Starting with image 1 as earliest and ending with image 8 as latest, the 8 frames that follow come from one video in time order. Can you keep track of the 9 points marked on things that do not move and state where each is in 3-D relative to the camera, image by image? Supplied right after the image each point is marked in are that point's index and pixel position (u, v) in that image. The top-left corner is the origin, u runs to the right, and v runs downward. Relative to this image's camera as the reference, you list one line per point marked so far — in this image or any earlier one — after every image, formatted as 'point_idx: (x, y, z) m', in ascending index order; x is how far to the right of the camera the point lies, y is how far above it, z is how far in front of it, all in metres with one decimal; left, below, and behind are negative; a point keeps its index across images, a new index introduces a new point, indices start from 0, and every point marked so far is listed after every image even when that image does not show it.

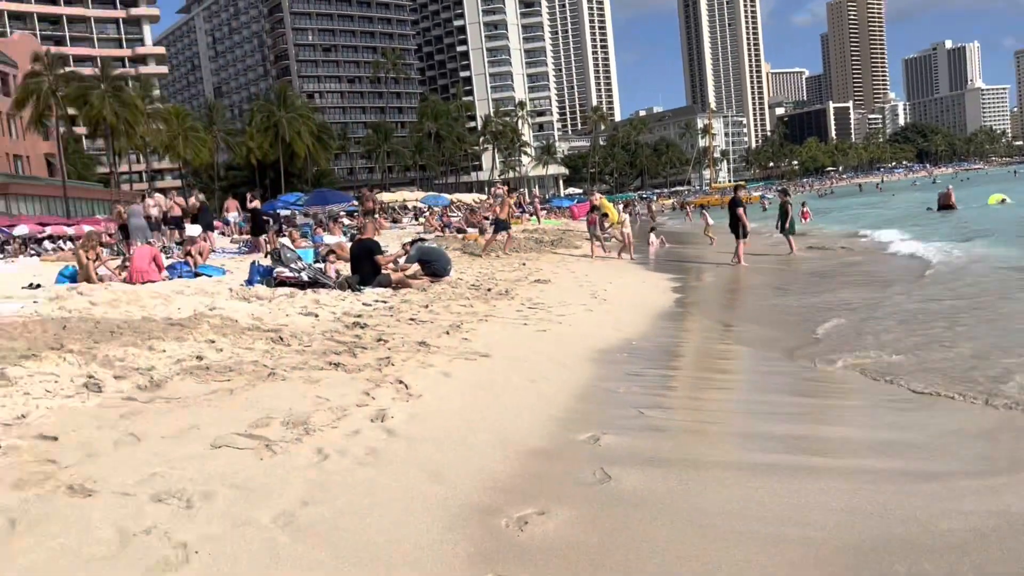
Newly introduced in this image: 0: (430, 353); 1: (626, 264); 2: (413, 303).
0: (-0.6, -0.5, +6.3) m
1: (+2.2, +0.5, +16.3) m
2: (-1.1, -0.2, +9.0) m
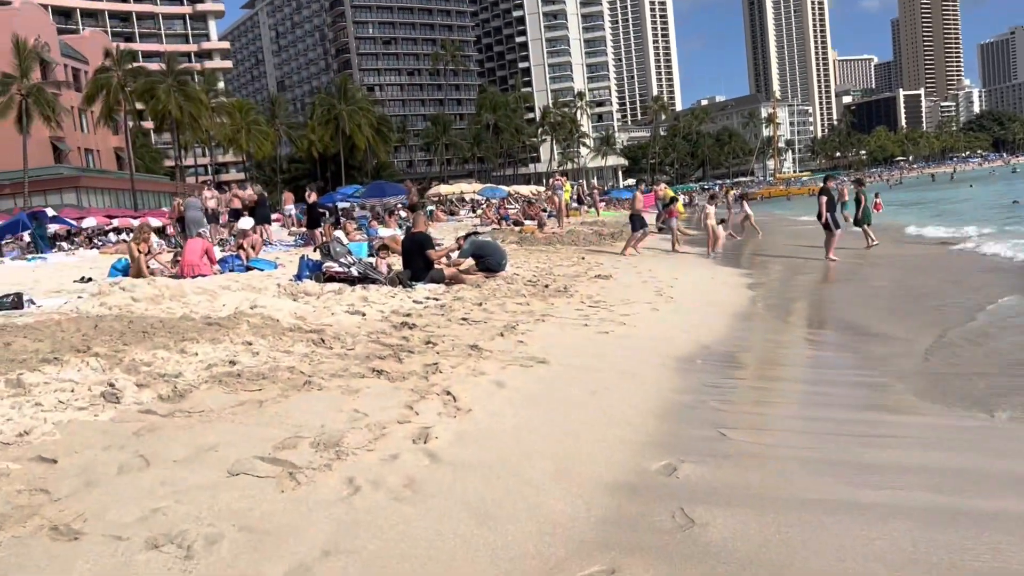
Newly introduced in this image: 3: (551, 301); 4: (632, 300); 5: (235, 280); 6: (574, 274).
0: (-0.2, -0.5, +5.7) m
1: (+3.3, +0.5, +15.6) m
2: (-0.5, -0.1, +8.5) m
3: (+0.4, -0.1, +8.8) m
4: (+1.3, -0.1, +9.2) m
5: (-3.3, +0.1, +10.0) m
6: (+0.8, +0.2, +11.5) m
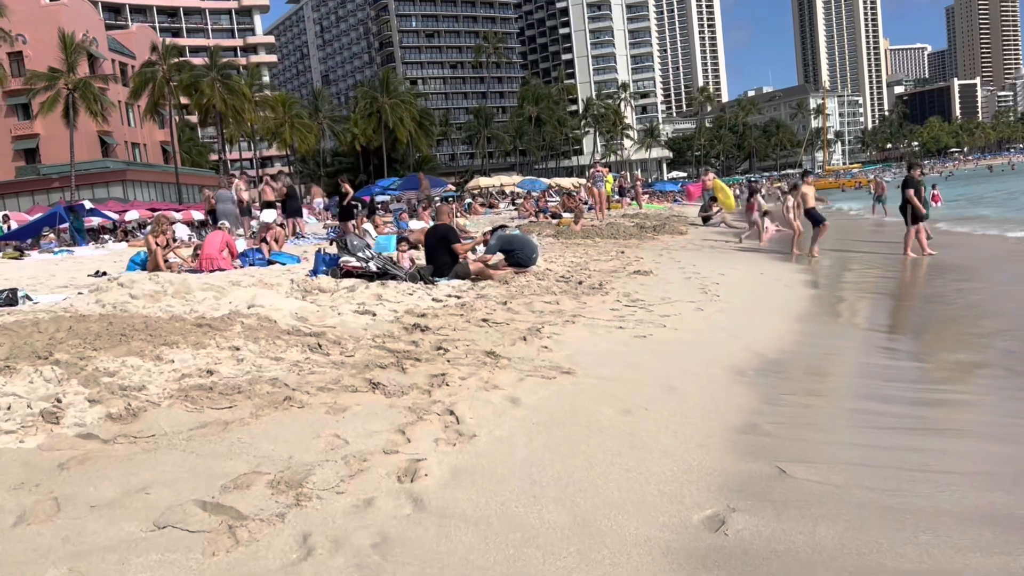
0: (-0.1, -0.5, +5.0) m
1: (+3.9, +0.6, +14.6) m
2: (-0.2, -0.1, +7.7) m
3: (+0.7, -0.1, +8.0) m
4: (+1.6, -0.1, +8.4) m
5: (-2.9, +0.1, +9.4) m
6: (+1.3, +0.2, +10.7) m
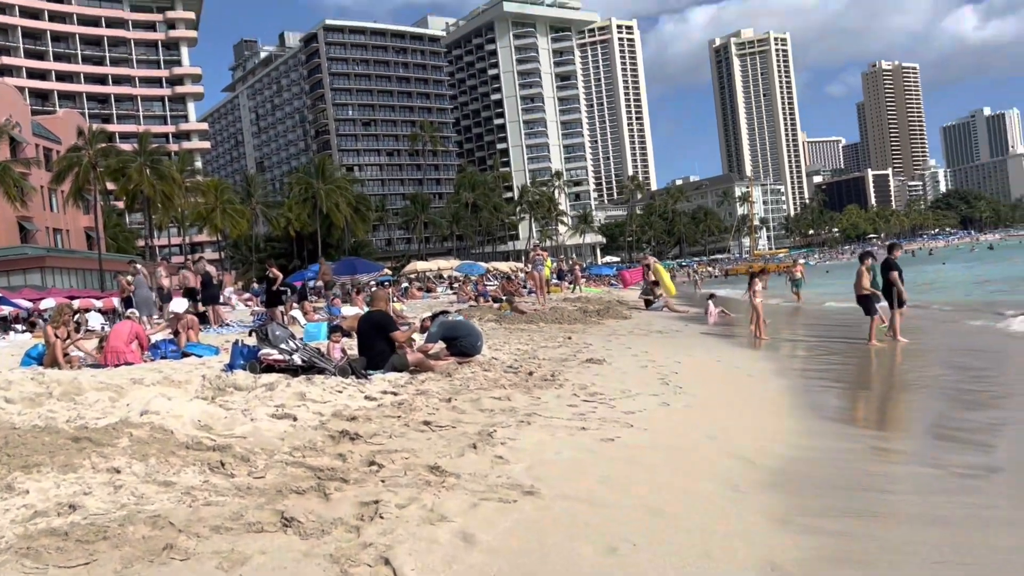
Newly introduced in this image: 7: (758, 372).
0: (-0.3, -1.0, +4.0) m
1: (+2.9, -0.8, +14.0) m
2: (-0.7, -0.9, +6.8) m
3: (+0.2, -0.9, +7.1) m
4: (+1.1, -0.9, +7.6) m
5: (-3.5, -0.8, +8.3) m
6: (+0.6, -0.8, +9.9) m
7: (+2.7, -0.9, +9.4) m
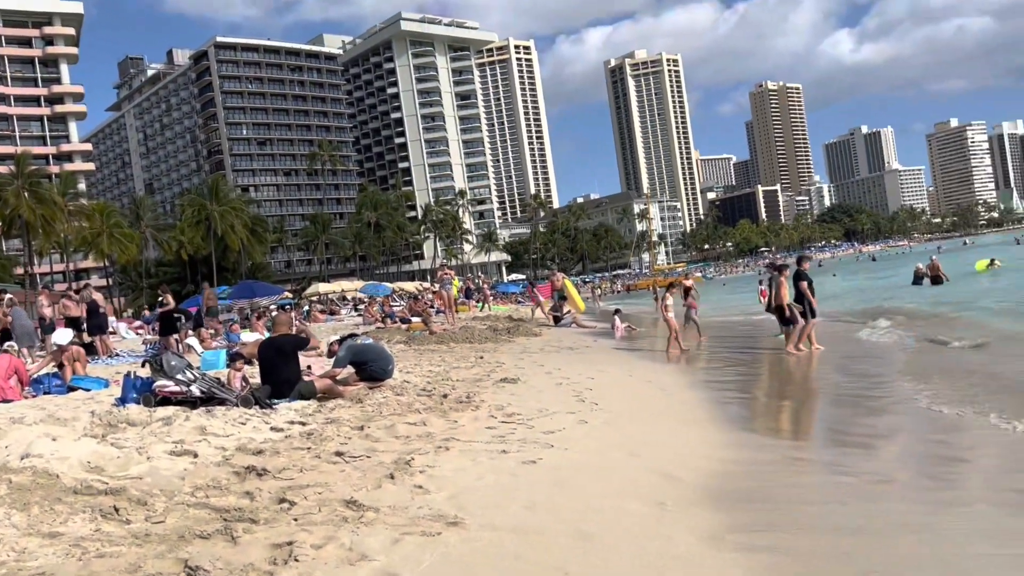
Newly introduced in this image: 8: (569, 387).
0: (-0.7, -1.1, +3.8) m
1: (+1.5, -1.1, +14.1) m
2: (-1.3, -1.0, +6.5) m
3: (-0.5, -1.1, +6.9) m
4: (+0.3, -1.1, +7.5) m
5: (-4.3, -1.1, +7.7) m
6: (-0.4, -1.1, +9.8) m
7: (+1.7, -1.1, +9.5) m
8: (+0.6, -1.1, +9.0) m
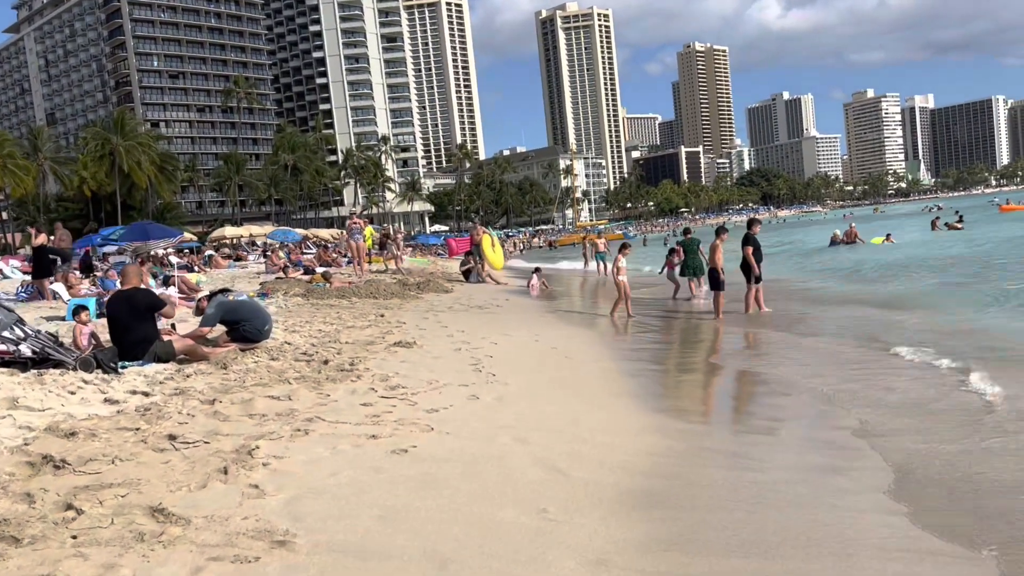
0: (-1.2, -0.9, +3.0) m
1: (-0.1, -0.4, +13.4) m
2: (-2.1, -0.7, +5.6) m
3: (-1.3, -0.7, +6.1) m
4: (-0.6, -0.7, +6.7) m
5: (-5.2, -0.6, +6.5) m
6: (-1.6, -0.6, +8.9) m
7: (+0.6, -0.7, +8.8) m
8: (-0.4, -0.6, +8.3) m
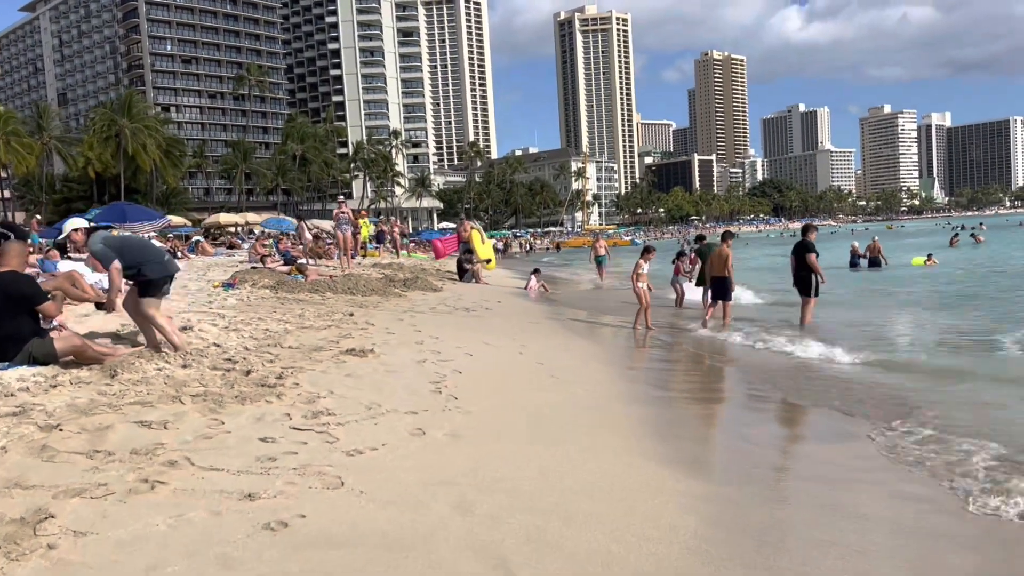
0: (-1.5, -0.9, +1.5) m
1: (-0.2, -0.4, +11.9) m
2: (-2.4, -0.6, +4.1) m
3: (-1.6, -0.7, +4.7) m
4: (-0.8, -0.7, +5.3) m
5: (-5.5, -0.4, +5.1) m
6: (-1.8, -0.5, +7.5) m
7: (+0.4, -0.7, +7.3) m
8: (-0.7, -0.6, +6.8) m
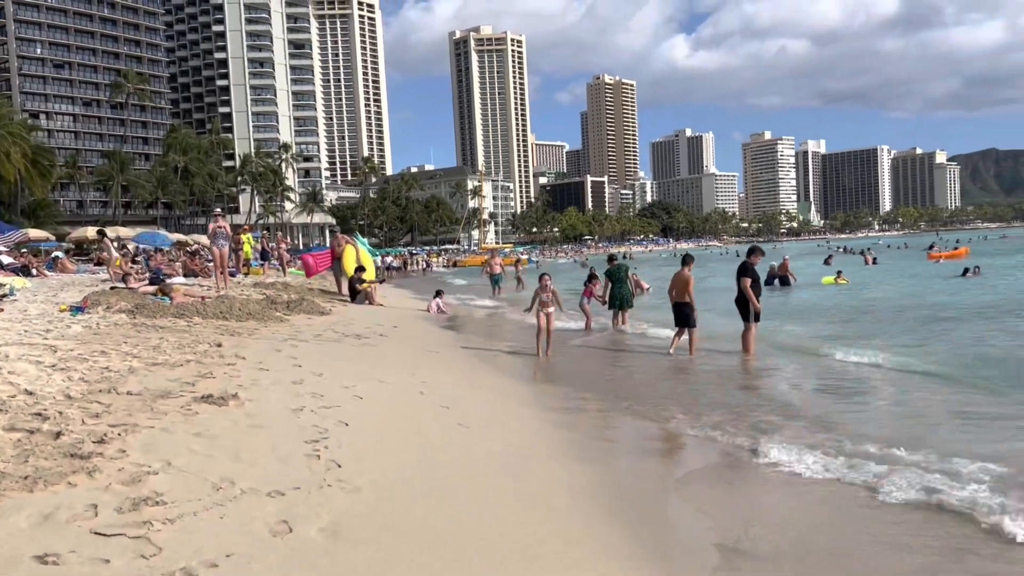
0: (-1.5, -1.0, +0.1) m
1: (-1.5, -0.7, +10.6) m
2: (-2.7, -0.8, +2.6) m
3: (-1.9, -0.8, +3.2) m
4: (-1.3, -0.9, +3.9) m
5: (-5.9, -0.5, +3.2) m
6: (-2.5, -0.7, +6.0) m
7: (-0.3, -0.9, +6.2) m
8: (-1.3, -0.8, +5.5) m
